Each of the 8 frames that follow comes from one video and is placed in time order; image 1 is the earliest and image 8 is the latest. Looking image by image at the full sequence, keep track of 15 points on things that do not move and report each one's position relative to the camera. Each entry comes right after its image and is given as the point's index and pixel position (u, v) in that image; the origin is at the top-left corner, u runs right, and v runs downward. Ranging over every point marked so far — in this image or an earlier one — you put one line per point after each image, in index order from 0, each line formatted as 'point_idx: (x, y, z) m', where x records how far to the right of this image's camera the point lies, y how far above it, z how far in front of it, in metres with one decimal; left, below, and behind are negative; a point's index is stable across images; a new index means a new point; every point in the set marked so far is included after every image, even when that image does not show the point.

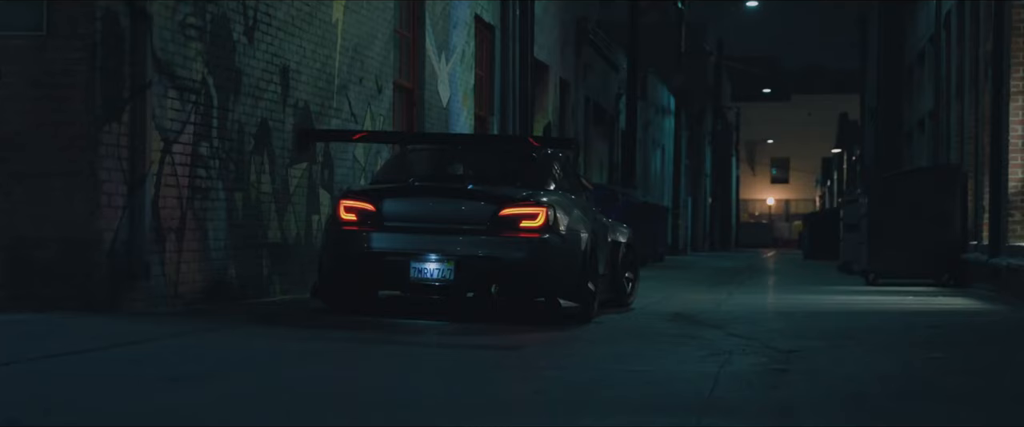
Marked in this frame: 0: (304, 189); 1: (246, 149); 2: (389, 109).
0: (-1.8, +0.2, +13.5) m
1: (-2.1, +0.5, +12.5) m
2: (-1.2, +1.0, +15.3) m
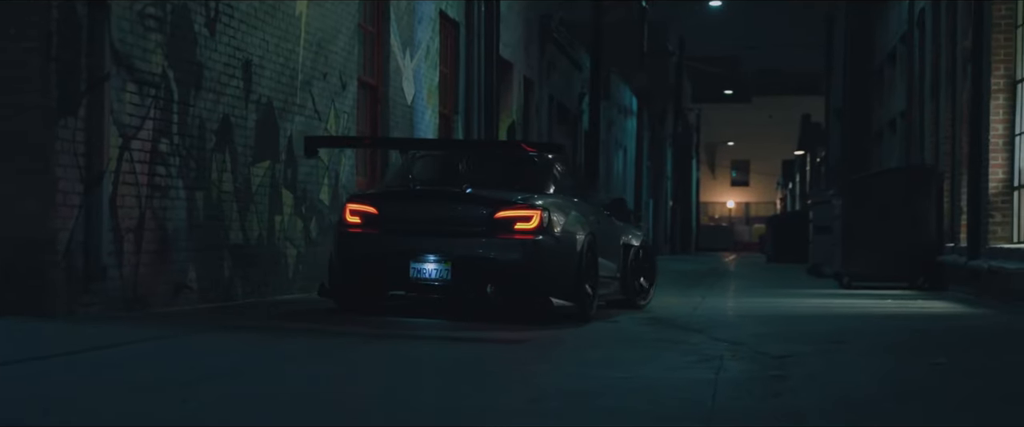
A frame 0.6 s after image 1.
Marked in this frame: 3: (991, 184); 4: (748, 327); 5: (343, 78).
0: (-2.1, +0.2, +13.0) m
1: (-2.3, +0.5, +11.9) m
2: (-1.5, +1.0, +14.8) m
3: (+4.6, +0.3, +14.8) m
4: (+1.9, -0.9, +12.2) m
5: (-1.6, +1.3, +14.5) m
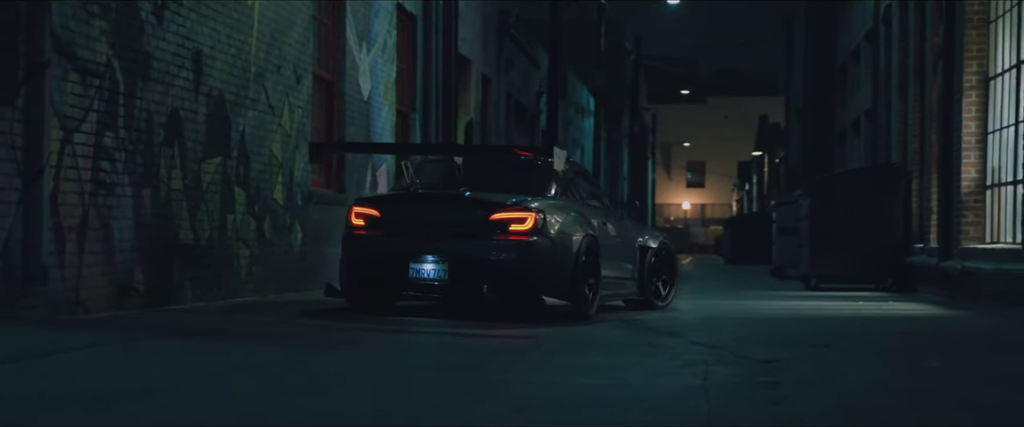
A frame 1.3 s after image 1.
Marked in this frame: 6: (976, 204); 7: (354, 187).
0: (-2.3, +0.2, +12.4) m
1: (-2.6, +0.5, +11.3) m
2: (-1.9, +1.0, +14.2) m
3: (+4.2, +0.3, +14.5) m
4: (+1.7, -0.9, +11.7) m
5: (-1.9, +1.3, +13.9) m
6: (+4.3, +0.1, +14.4) m
7: (-1.6, +0.2, +15.4) m
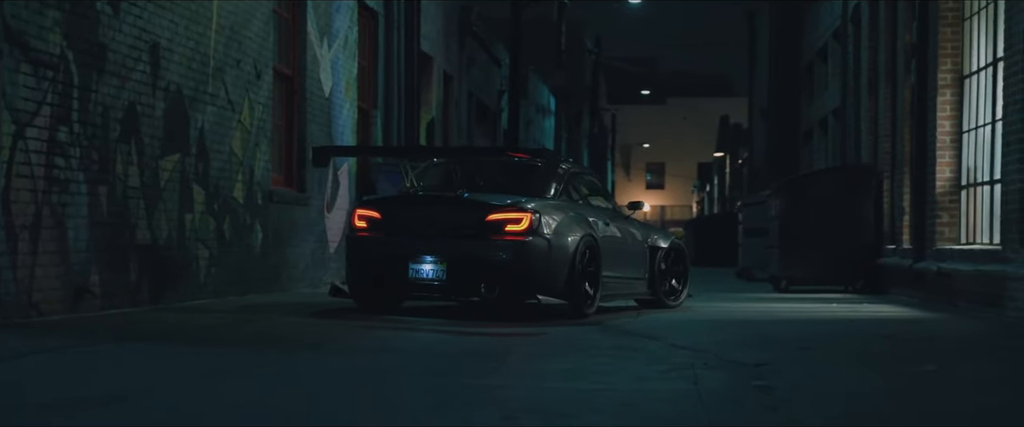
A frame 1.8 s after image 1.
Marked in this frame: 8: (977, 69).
0: (-2.6, +0.2, +11.9) m
1: (-2.8, +0.5, +10.8) m
2: (-2.2, +1.0, +13.8) m
3: (+3.9, +0.3, +14.2) m
4: (+1.4, -0.9, +11.4) m
5: (-2.2, +1.3, +13.5) m
6: (+4.0, +0.1, +14.2) m
7: (-1.9, +0.2, +15.0) m
8: (+4.1, +1.3, +13.7) m
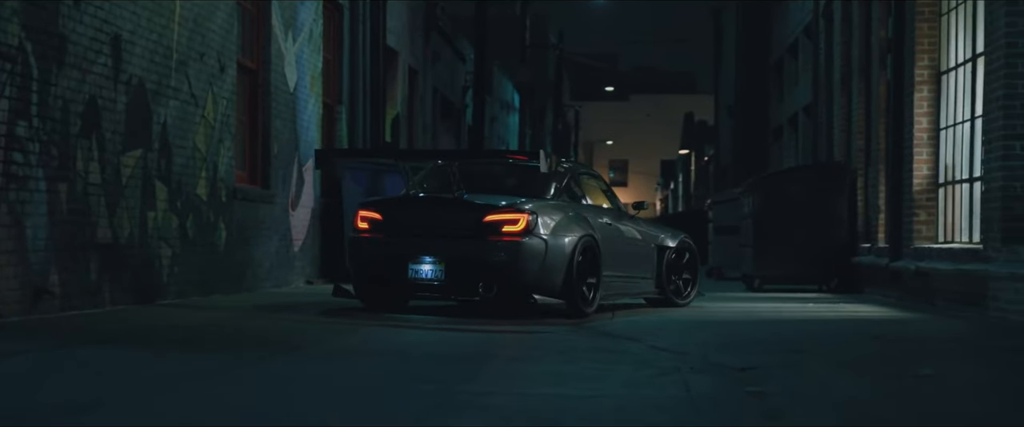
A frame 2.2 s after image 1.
0: (-2.8, +0.2, +11.5) m
1: (-3.0, +0.6, +10.4) m
2: (-2.4, +1.0, +13.4) m
3: (+3.6, +0.3, +14.0) m
4: (+1.3, -0.8, +11.1) m
5: (-2.5, +1.3, +13.1) m
6: (+3.7, +0.1, +14.0) m
7: (-2.2, +0.3, +14.6) m
8: (+3.8, +1.3, +13.5) m
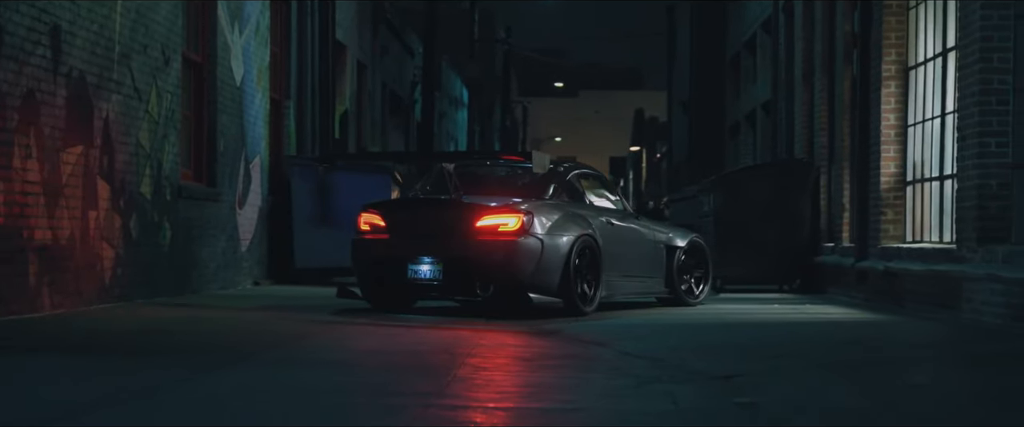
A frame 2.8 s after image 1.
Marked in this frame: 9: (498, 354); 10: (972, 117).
0: (-3.0, +0.2, +10.9) m
1: (-3.2, +0.6, +9.8) m
2: (-2.8, +1.1, +12.8) m
3: (+3.3, +0.3, +13.7) m
4: (+1.0, -0.8, +10.7) m
5: (-2.8, +1.3, +12.5) m
6: (+3.4, +0.1, +13.7) m
7: (-2.6, +0.3, +14.0) m
8: (+3.5, +1.3, +13.2) m
9: (-0.1, -0.9, +9.5) m
10: (+3.4, +0.7, +11.6) m
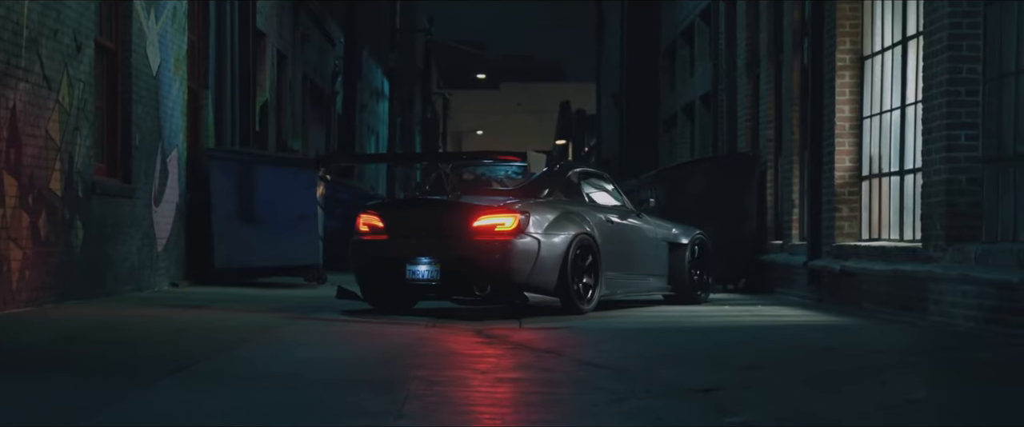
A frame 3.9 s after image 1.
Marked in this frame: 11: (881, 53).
0: (-3.4, +0.2, +9.9) m
1: (-3.5, +0.6, +8.8) m
2: (-3.2, +1.1, +11.8) m
3: (+2.7, +0.3, +13.1) m
4: (+0.7, -0.8, +10.0) m
5: (-3.2, +1.3, +11.5) m
6: (+2.8, +0.1, +13.1) m
7: (-3.1, +0.3, +13.1) m
8: (+3.0, +1.3, +12.6) m
9: (-0.3, -0.9, +8.7) m
10: (+3.0, +0.7, +11.0) m
11: (+3.0, +1.3, +12.6) m
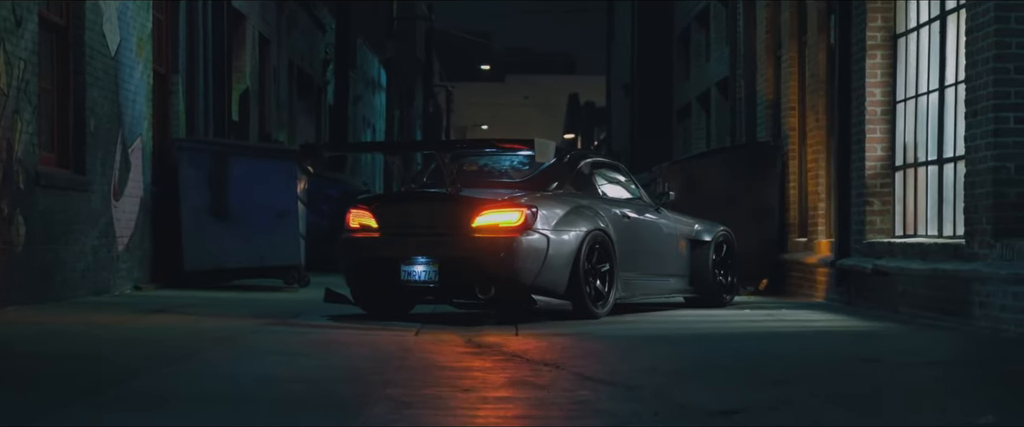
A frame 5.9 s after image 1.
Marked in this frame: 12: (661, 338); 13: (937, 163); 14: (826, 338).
0: (-3.5, +0.3, +8.7) m
1: (-3.5, +0.6, +7.6) m
2: (-3.3, +1.1, +10.6) m
3: (+2.7, +0.4, +11.8) m
4: (+0.6, -0.8, +8.7) m
5: (-3.3, +1.4, +10.3) m
6: (+2.8, +0.2, +11.8) m
7: (-3.1, +0.3, +11.9) m
8: (+3.0, +1.4, +11.3) m
9: (-0.4, -0.8, +7.5) m
10: (+3.0, +0.8, +9.7) m
11: (+2.9, +1.3, +11.3) m
12: (+0.8, -0.8, +9.3) m
13: (+3.0, +0.4, +10.8) m
14: (+1.8, -0.7, +9.2) m
